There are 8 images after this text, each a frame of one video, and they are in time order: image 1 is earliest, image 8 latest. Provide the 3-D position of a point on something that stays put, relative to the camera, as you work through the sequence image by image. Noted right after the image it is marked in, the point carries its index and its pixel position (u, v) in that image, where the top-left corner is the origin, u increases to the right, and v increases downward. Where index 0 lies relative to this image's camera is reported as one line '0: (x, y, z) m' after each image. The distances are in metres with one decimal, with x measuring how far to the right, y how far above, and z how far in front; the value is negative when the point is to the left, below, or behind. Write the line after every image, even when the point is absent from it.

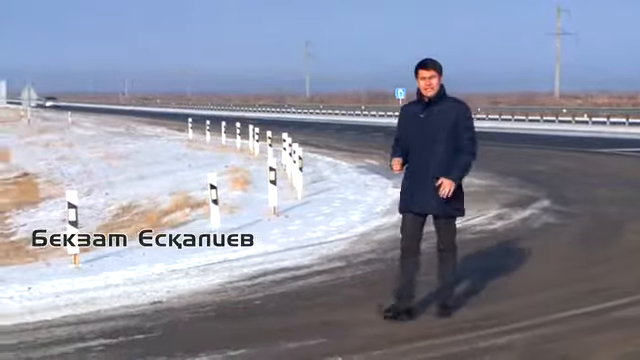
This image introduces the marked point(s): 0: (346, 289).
0: (+0.2, -1.1, +11.3) m
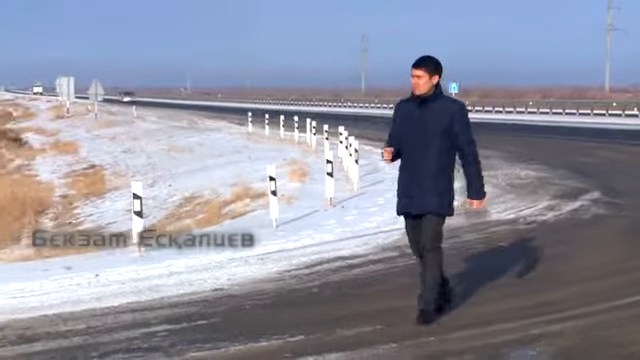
0: (+0.8, -1.0, +11.6) m
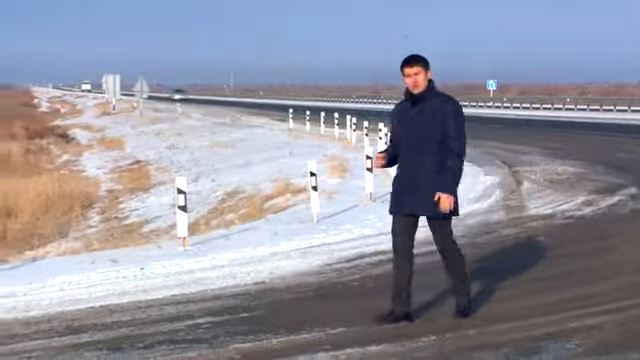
0: (+1.2, -0.9, +11.8) m
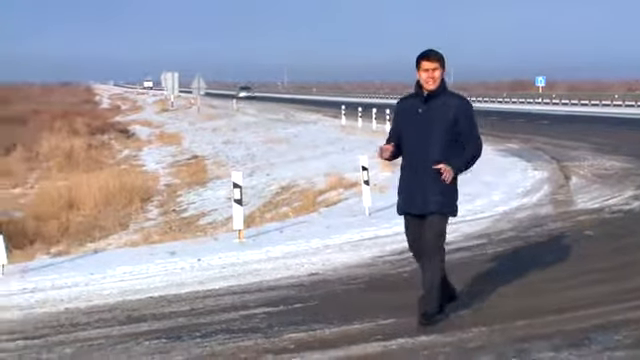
0: (+1.8, -0.9, +12.1) m
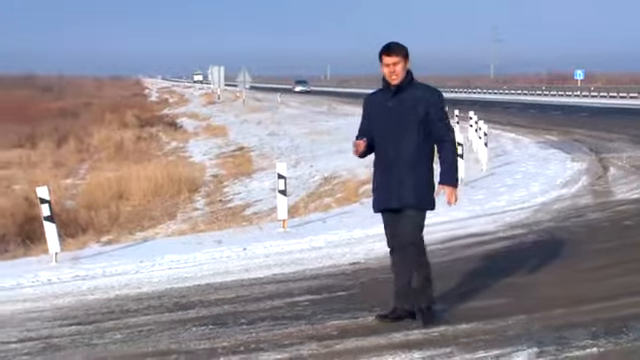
0: (+2.2, -0.8, +12.4) m
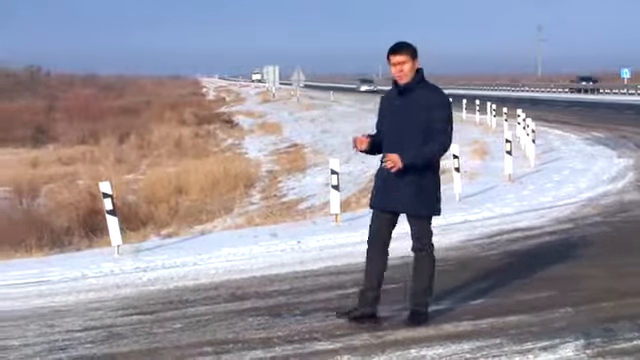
0: (+2.8, -0.7, +12.7) m
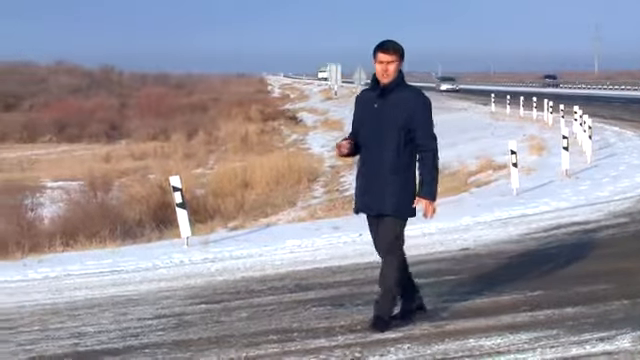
0: (+3.5, -0.7, +13.0) m
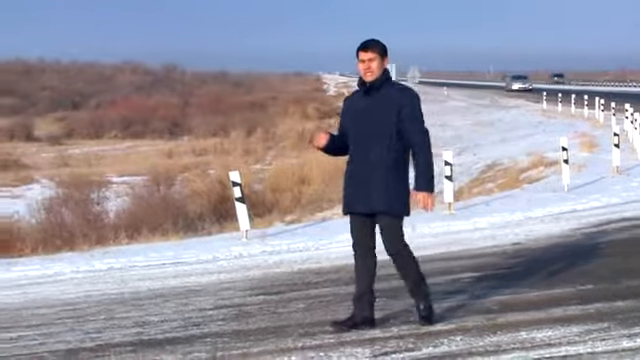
0: (+4.1, -0.7, +13.2) m
